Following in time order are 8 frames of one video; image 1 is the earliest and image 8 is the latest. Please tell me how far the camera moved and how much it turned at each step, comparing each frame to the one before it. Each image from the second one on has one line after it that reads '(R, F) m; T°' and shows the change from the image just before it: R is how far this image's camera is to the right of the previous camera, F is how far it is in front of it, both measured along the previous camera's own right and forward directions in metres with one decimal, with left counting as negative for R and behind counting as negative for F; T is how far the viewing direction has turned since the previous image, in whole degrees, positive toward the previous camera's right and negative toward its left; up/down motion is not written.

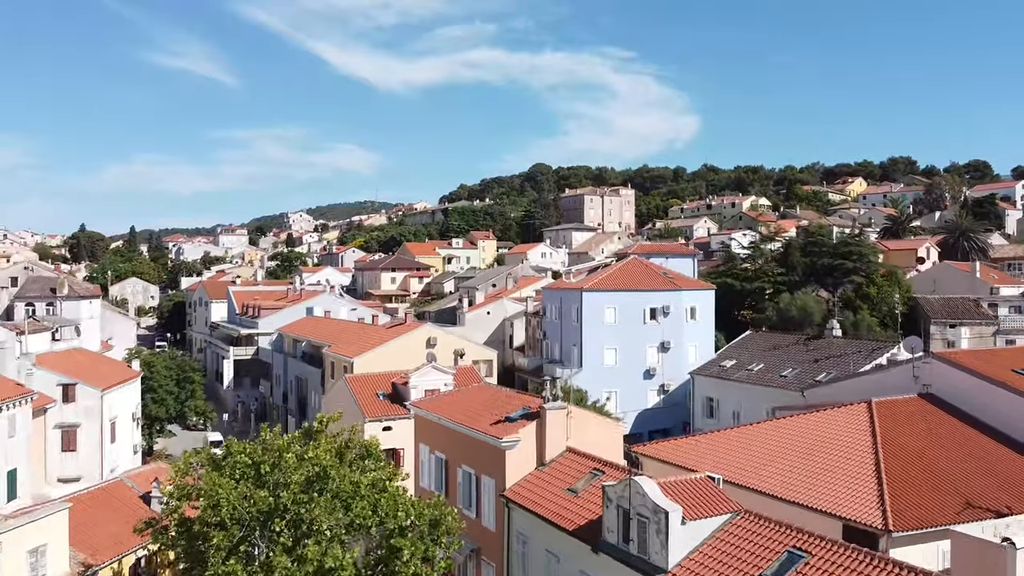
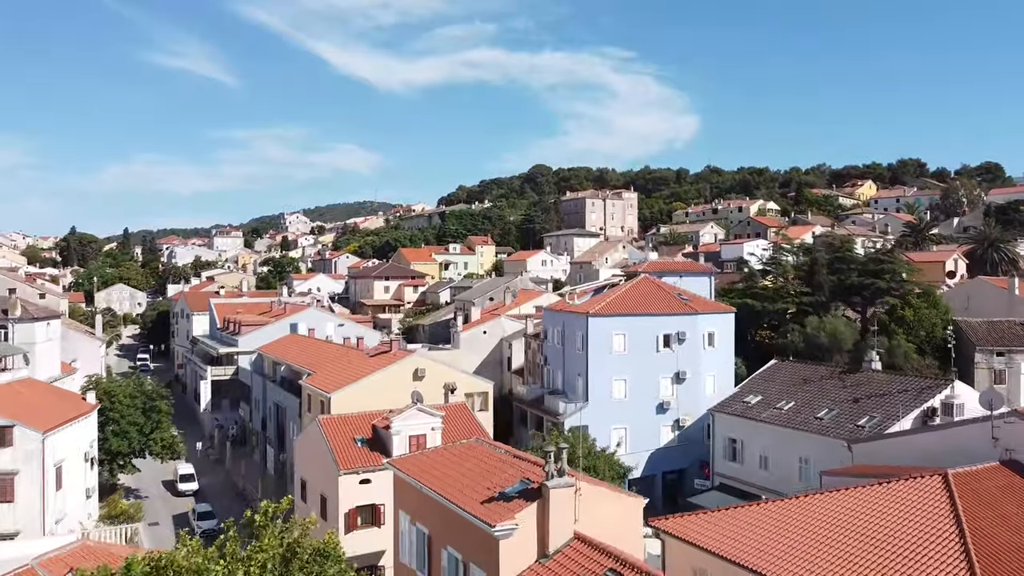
(+0.1, +3.2) m; 0°
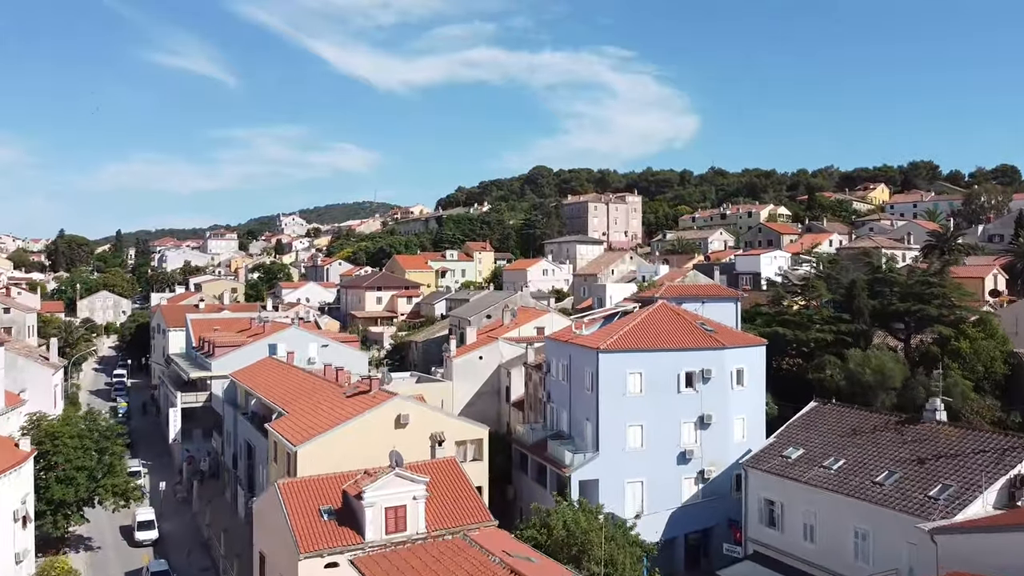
(0.0, +3.8) m; 0°
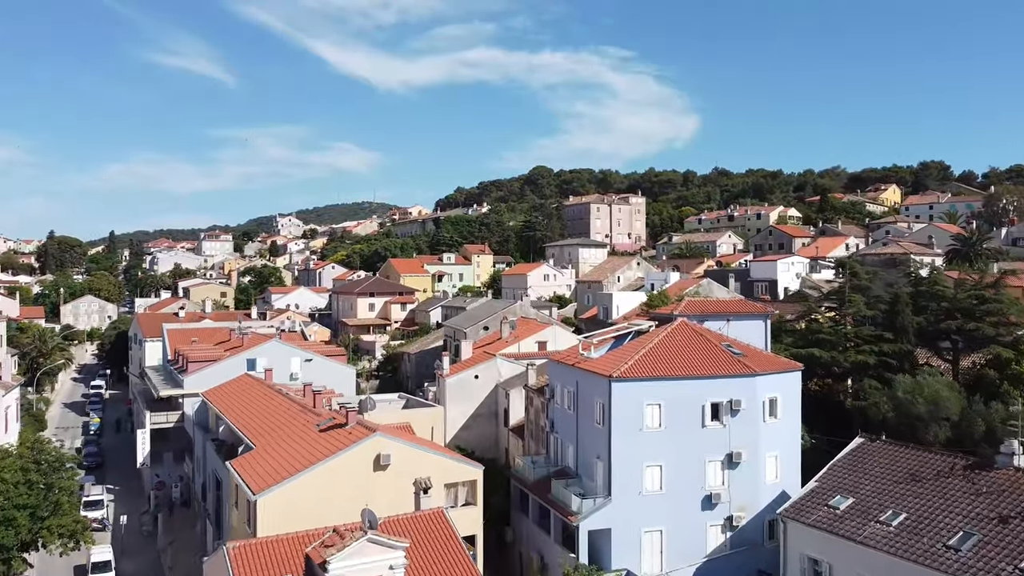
(0.0, +3.3) m; 0°
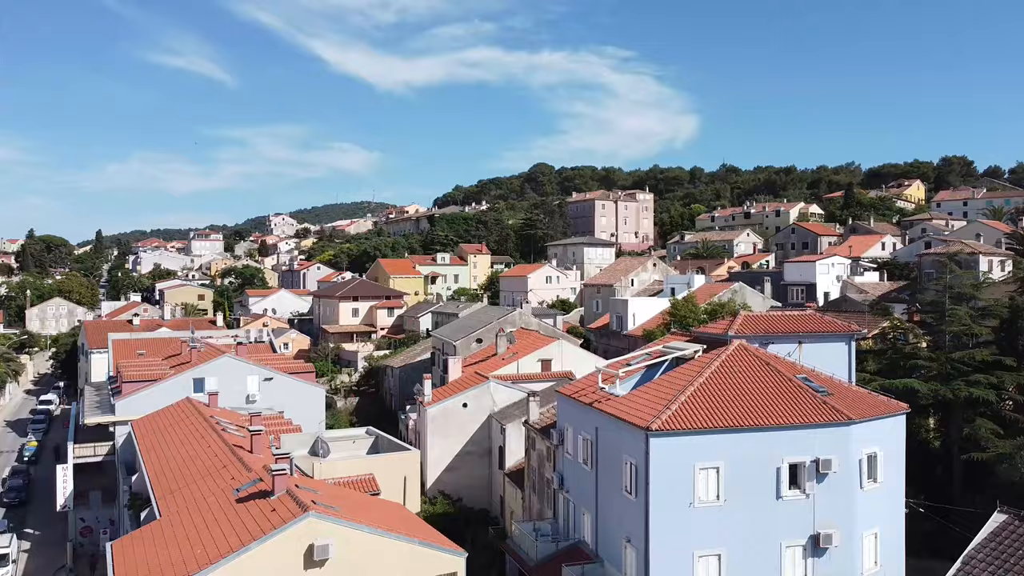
(+0.1, +6.2) m; 0°
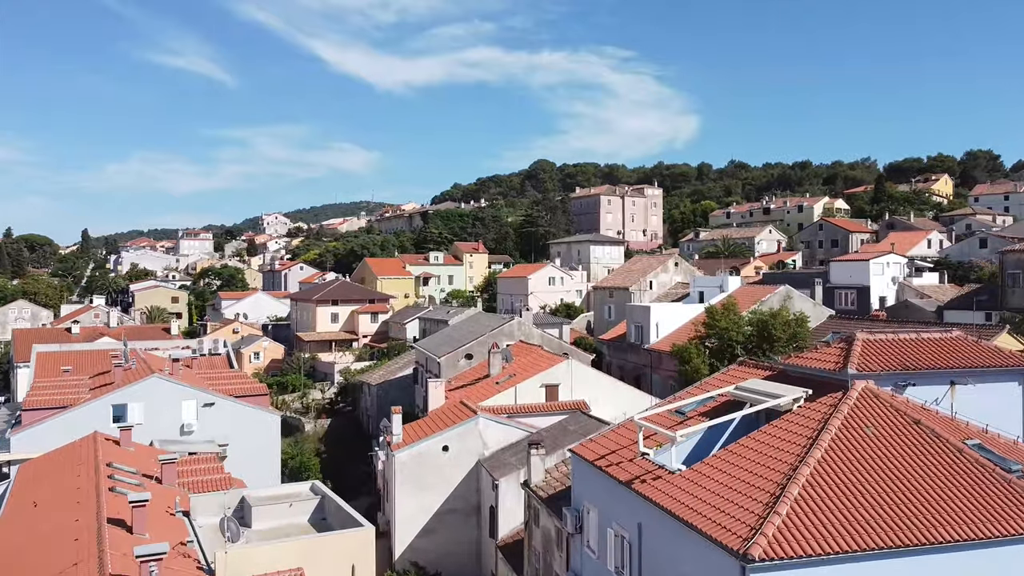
(+0.1, +6.3) m; 0°
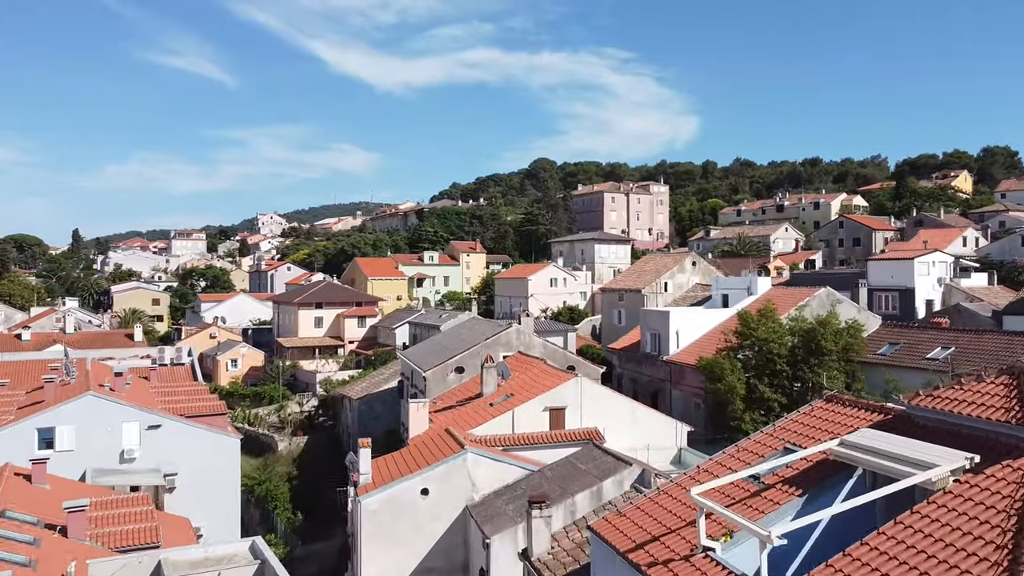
(+0.1, +4.0) m; 0°
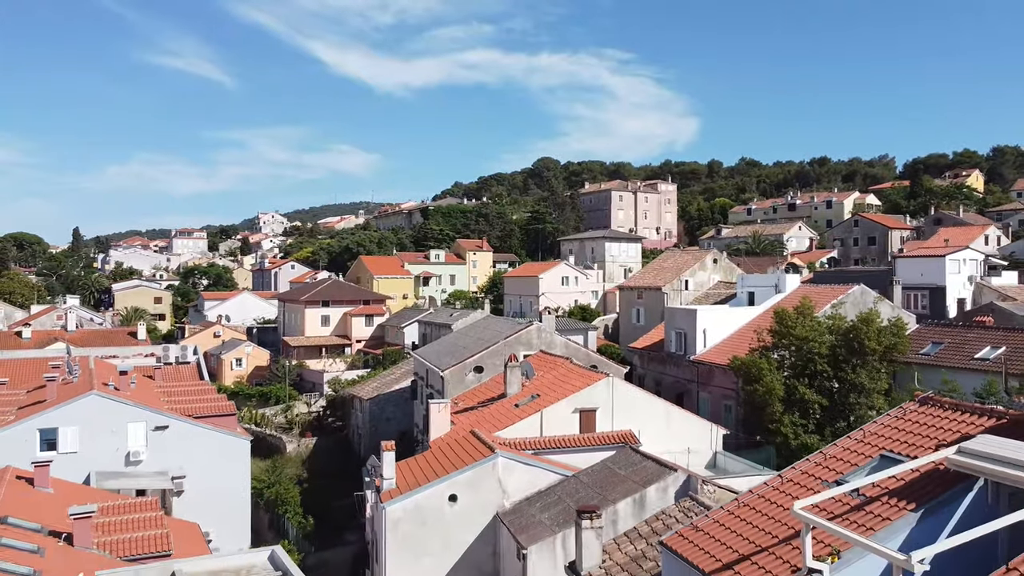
(-0.4, +1.0) m; 0°
